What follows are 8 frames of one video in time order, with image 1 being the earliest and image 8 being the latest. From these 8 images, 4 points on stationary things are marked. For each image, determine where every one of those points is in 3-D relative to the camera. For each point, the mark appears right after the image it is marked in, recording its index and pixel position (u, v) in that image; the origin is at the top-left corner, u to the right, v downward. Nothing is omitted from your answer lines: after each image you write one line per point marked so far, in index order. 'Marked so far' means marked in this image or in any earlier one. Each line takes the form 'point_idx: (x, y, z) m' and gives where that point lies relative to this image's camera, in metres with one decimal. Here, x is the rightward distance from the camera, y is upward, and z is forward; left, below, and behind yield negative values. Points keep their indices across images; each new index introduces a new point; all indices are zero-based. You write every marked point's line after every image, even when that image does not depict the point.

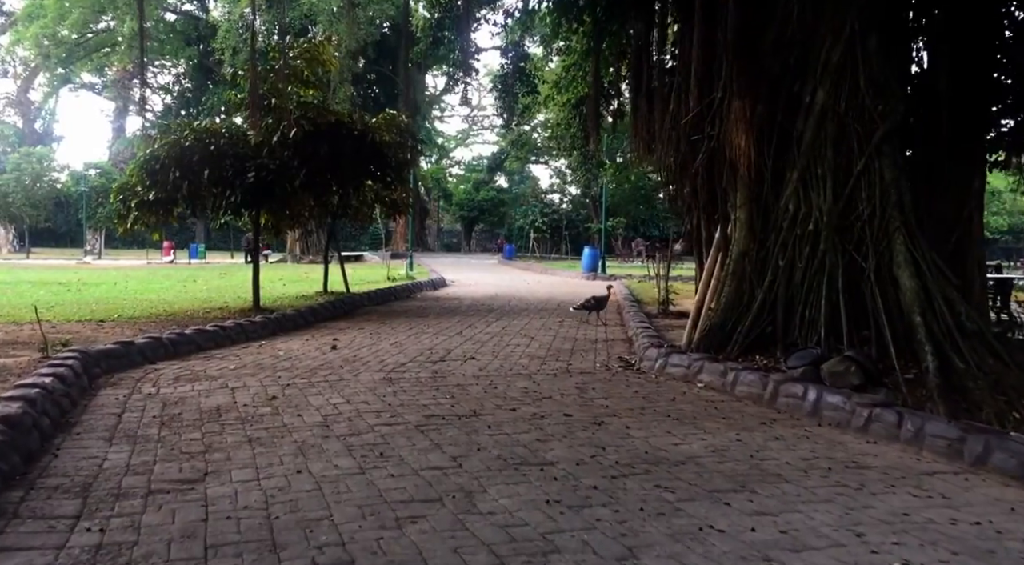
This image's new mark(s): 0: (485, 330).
0: (-0.3, -0.6, +9.9) m
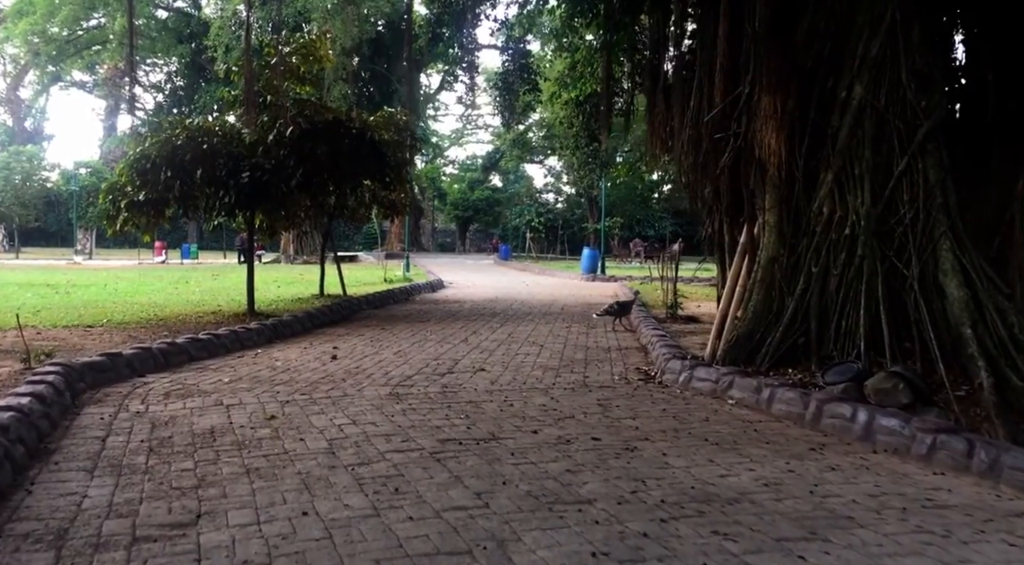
0: (-0.3, -0.6, +9.5) m
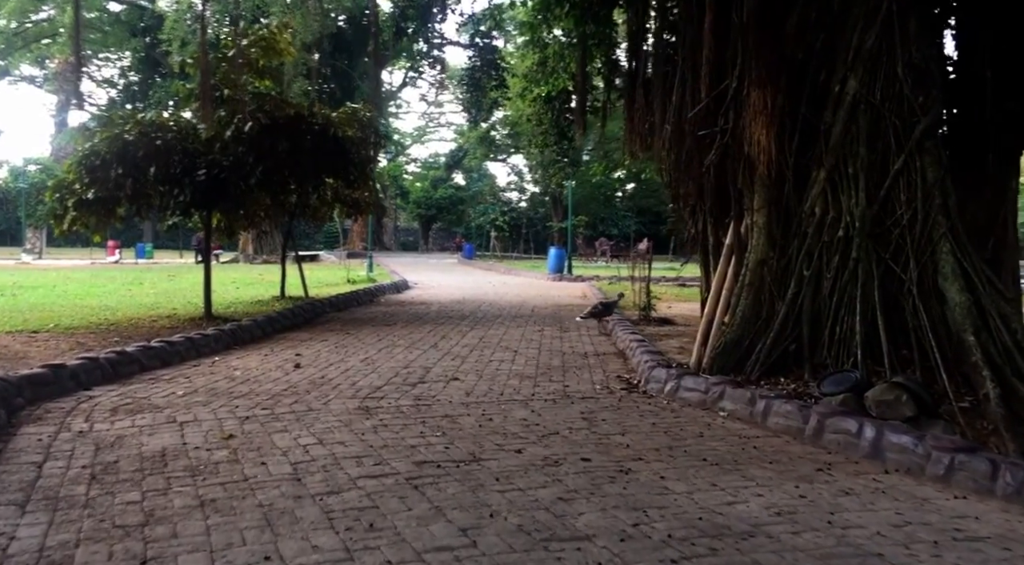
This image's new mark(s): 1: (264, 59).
0: (-0.6, -0.7, +9.1) m
1: (-3.4, +3.1, +11.4) m
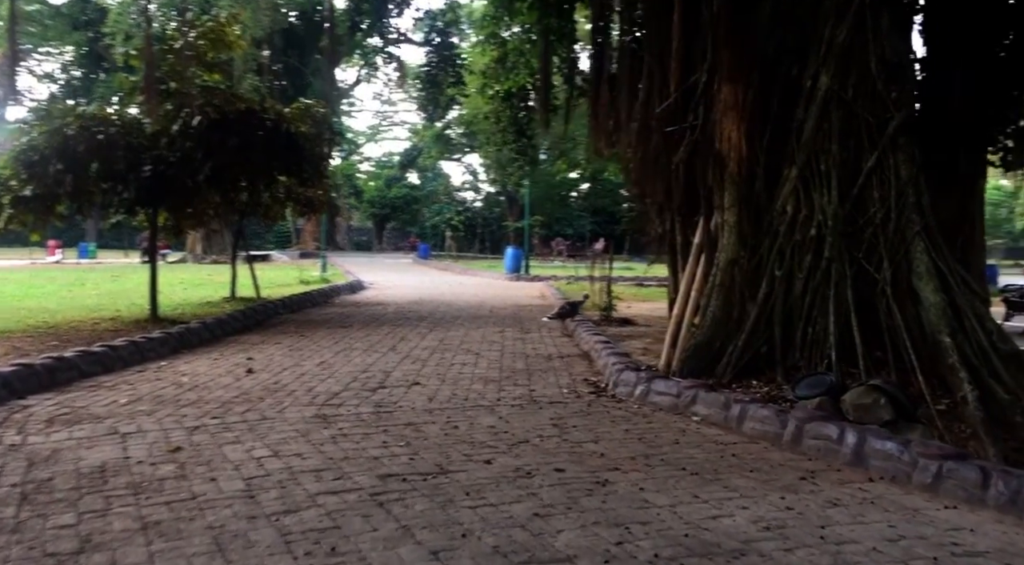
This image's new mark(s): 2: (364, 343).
0: (-1.0, -0.7, +8.9) m
1: (-4.0, +3.1, +10.9) m
2: (-1.6, -0.7, +8.9) m
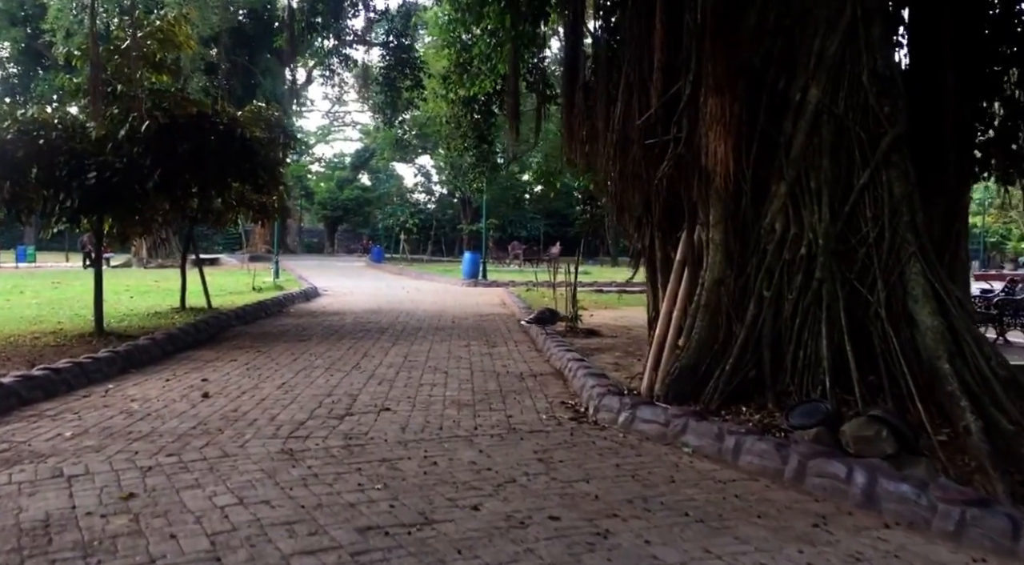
0: (-1.3, -0.8, +8.5) m
1: (-4.4, +2.9, +10.4) m
2: (-1.9, -0.8, +8.5) m
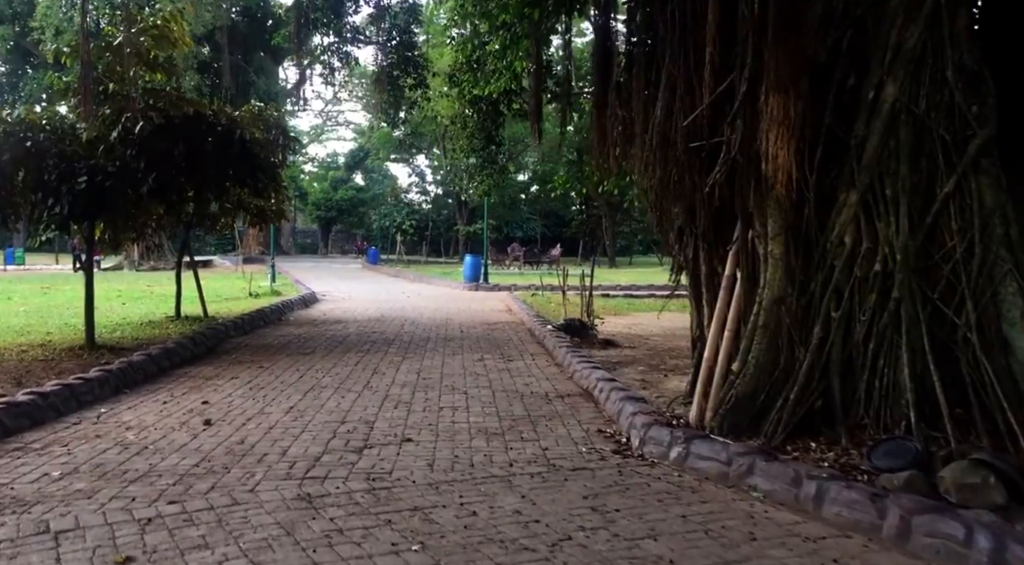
0: (-1.1, -0.9, +8.0) m
1: (-4.3, +2.8, +9.8) m
2: (-1.7, -0.9, +8.0) m
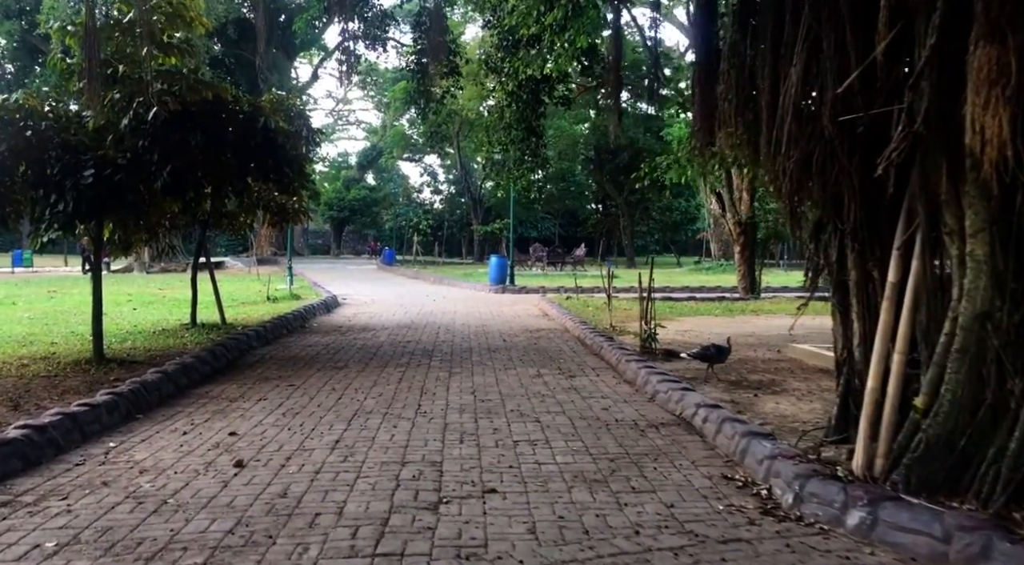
0: (-0.5, -1.0, +6.9) m
1: (-3.6, +2.7, +8.8) m
2: (-1.1, -1.0, +6.9) m
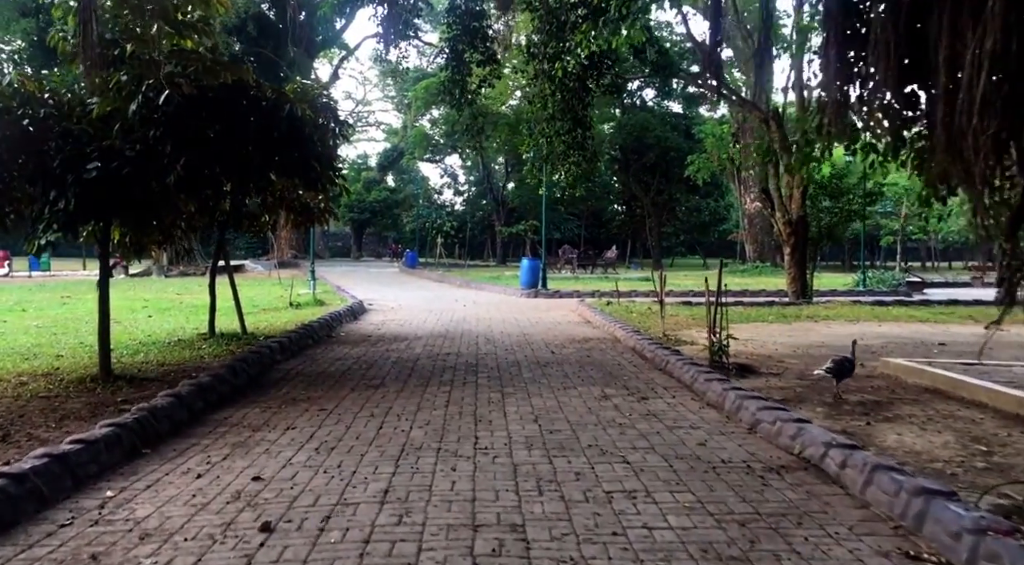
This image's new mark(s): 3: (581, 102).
0: (0.0, -1.0, +5.8) m
1: (-3.1, +2.6, +7.8) m
2: (-0.6, -1.0, +5.8) m
3: (+1.0, +2.5, +11.5) m
